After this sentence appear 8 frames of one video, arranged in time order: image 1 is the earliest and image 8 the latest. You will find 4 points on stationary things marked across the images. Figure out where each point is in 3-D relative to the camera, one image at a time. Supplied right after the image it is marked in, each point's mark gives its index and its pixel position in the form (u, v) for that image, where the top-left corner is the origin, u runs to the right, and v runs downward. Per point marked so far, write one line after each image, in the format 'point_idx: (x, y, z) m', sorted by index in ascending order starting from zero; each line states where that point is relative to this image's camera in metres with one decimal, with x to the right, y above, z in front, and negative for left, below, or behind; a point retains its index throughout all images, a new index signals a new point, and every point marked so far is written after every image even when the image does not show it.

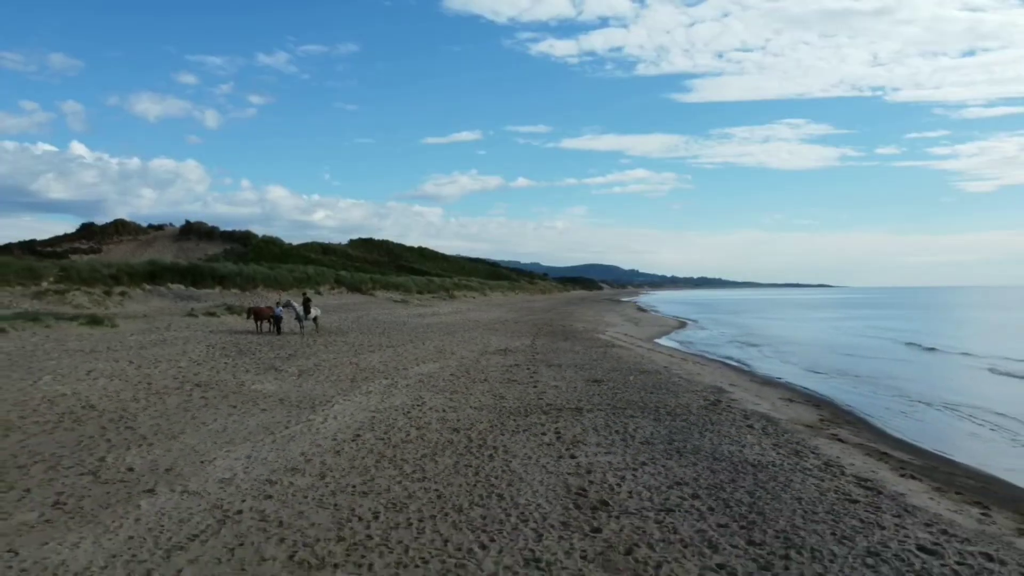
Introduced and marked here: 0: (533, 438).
0: (+0.1, -0.9, +5.0) m
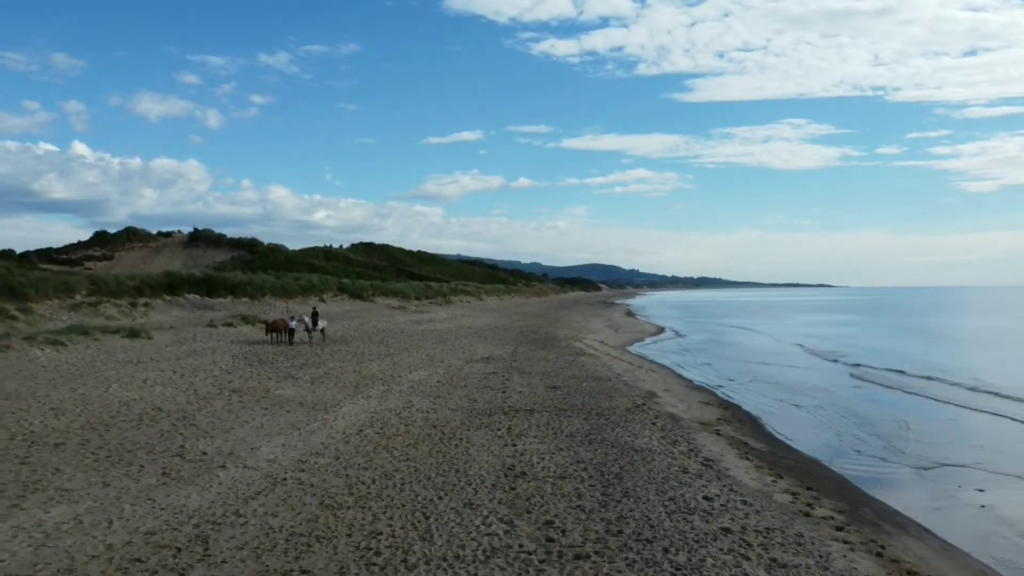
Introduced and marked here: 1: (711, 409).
0: (-0.2, -1.2, +6.7) m
1: (+2.1, -1.3, +8.2) m
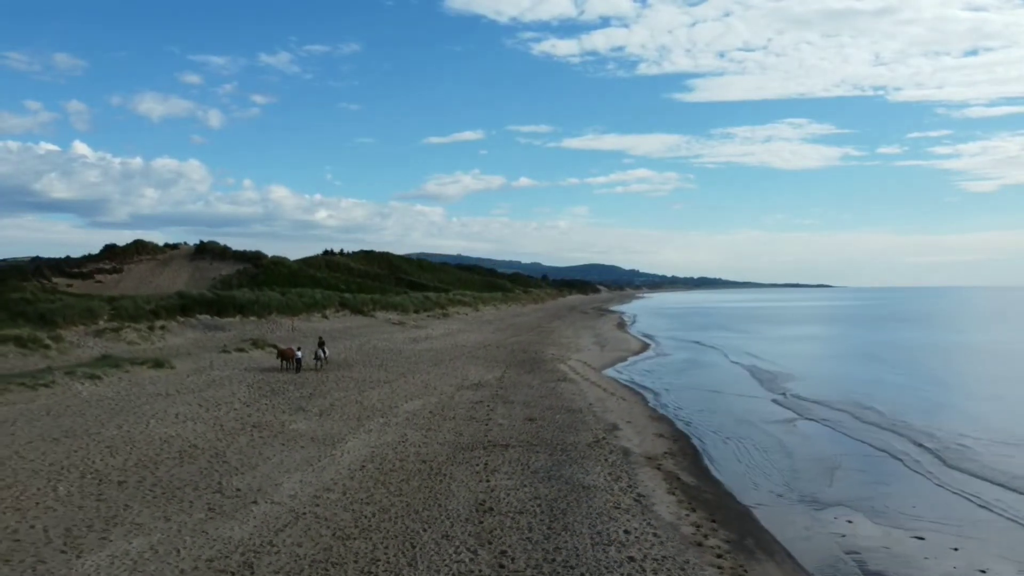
0: (-0.4, -1.9, +8.1) m
1: (+1.8, -1.9, +9.6) m
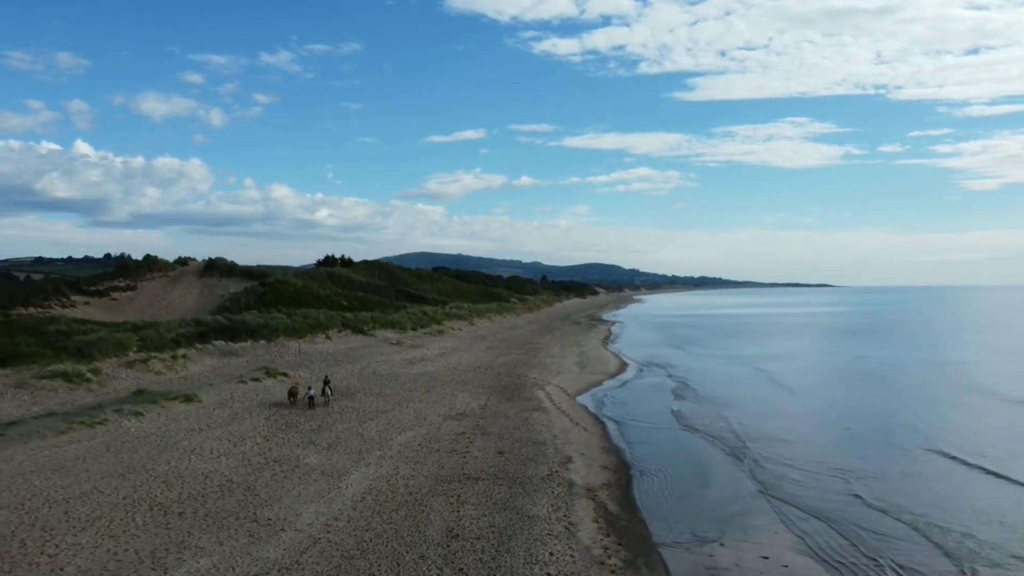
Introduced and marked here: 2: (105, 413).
0: (-0.9, -2.8, +10.4) m
1: (+1.4, -2.8, +12.0) m
2: (-7.5, -2.3, +14.5) m
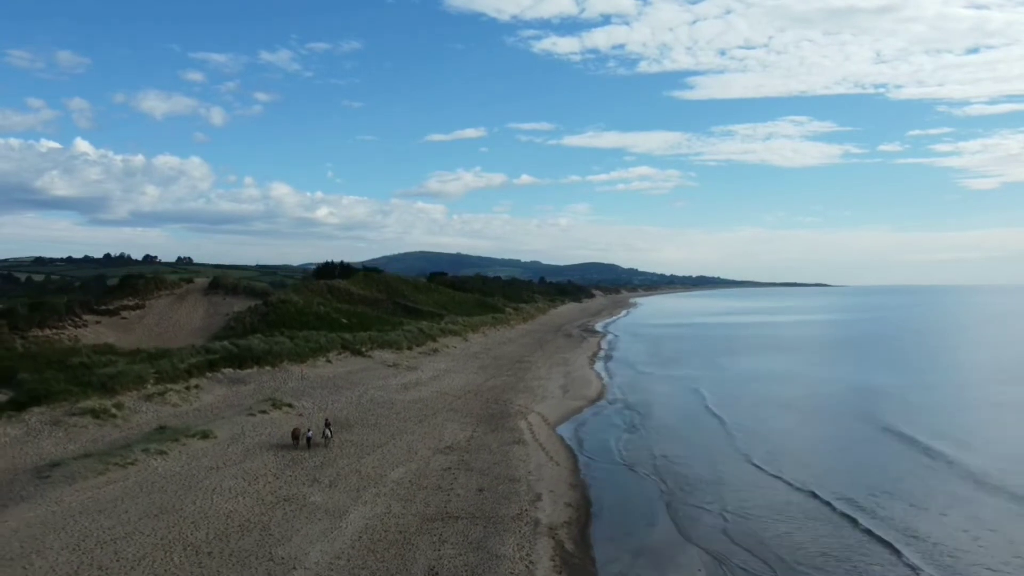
0: (-1.3, -3.9, +12.4) m
1: (+1.0, -4.0, +13.9) m
2: (-8.0, -3.4, +16.5) m
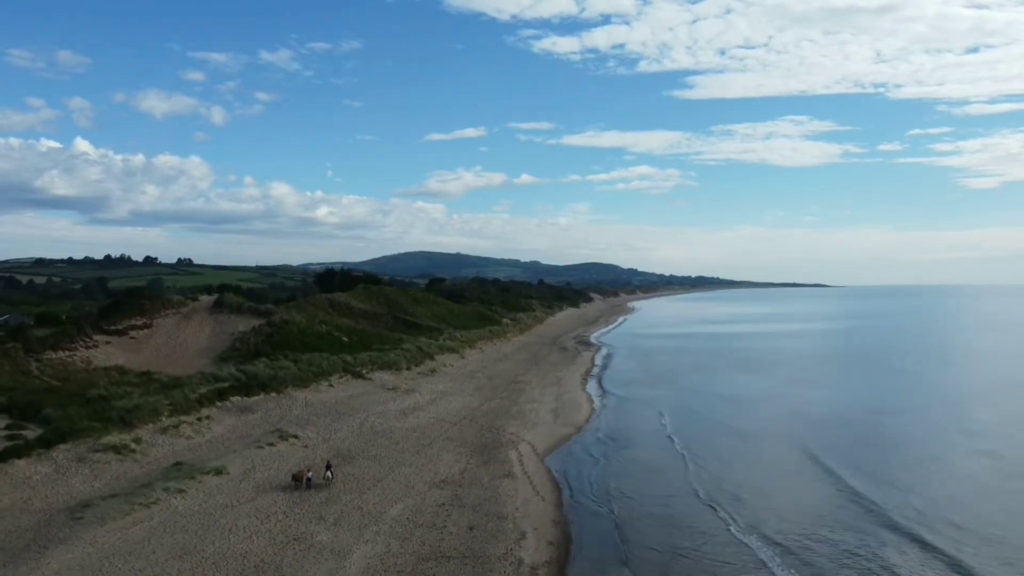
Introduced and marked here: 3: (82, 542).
0: (-1.6, -5.2, +14.0) m
1: (+0.7, -5.2, +15.5) m
2: (-8.2, -4.7, +18.1) m
3: (-8.2, -4.8, +14.9) m
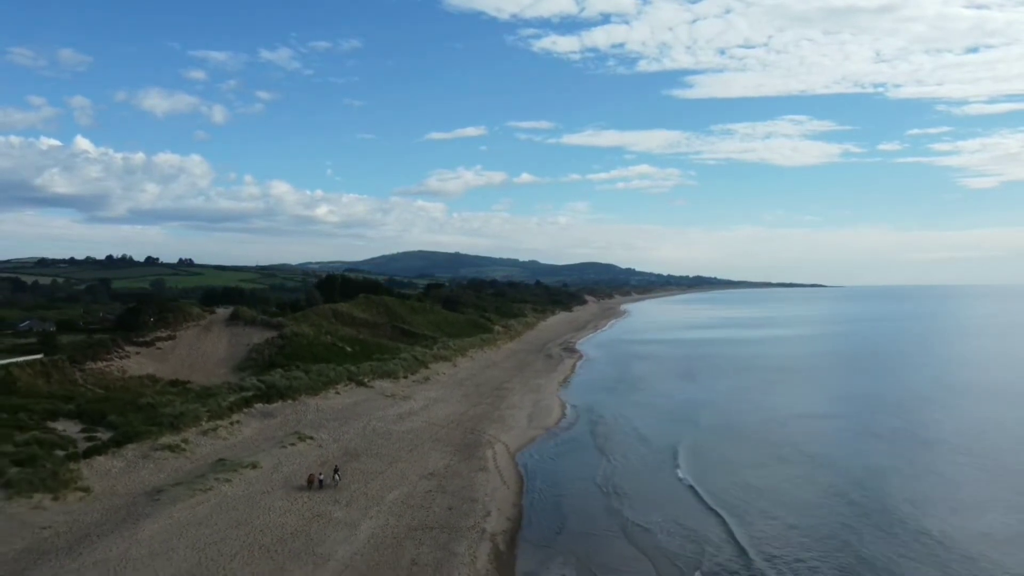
0: (-2.5, -6.3, +19.4) m
1: (-0.2, -6.3, +20.9) m
2: (-9.1, -5.7, +23.5) m
3: (-9.0, -5.9, +20.3) m
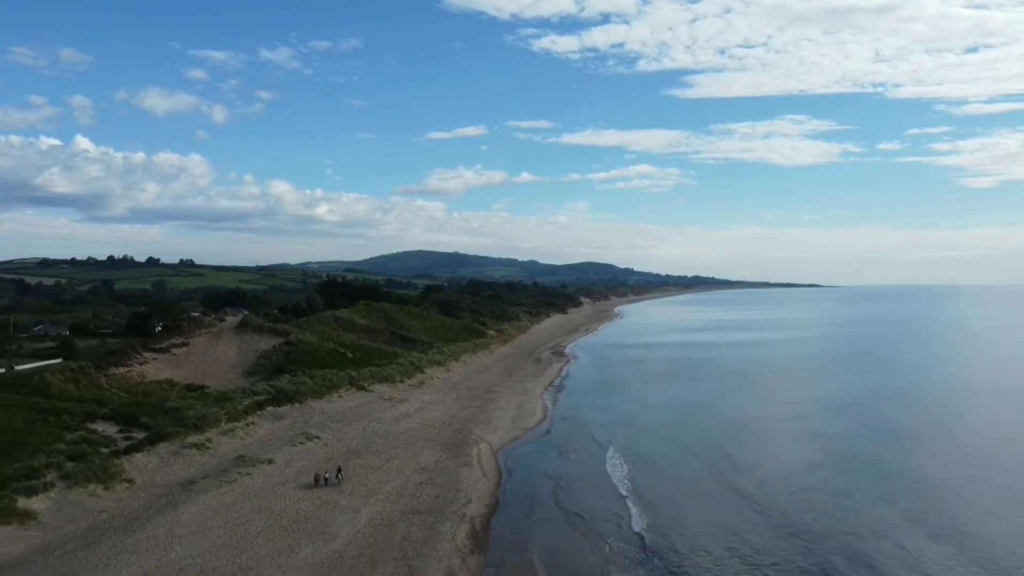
0: (-3.2, -7.0, +23.4) m
1: (-0.9, -7.1, +25.0) m
2: (-9.9, -6.5, +27.5) m
3: (-9.8, -6.7, +24.3) m
